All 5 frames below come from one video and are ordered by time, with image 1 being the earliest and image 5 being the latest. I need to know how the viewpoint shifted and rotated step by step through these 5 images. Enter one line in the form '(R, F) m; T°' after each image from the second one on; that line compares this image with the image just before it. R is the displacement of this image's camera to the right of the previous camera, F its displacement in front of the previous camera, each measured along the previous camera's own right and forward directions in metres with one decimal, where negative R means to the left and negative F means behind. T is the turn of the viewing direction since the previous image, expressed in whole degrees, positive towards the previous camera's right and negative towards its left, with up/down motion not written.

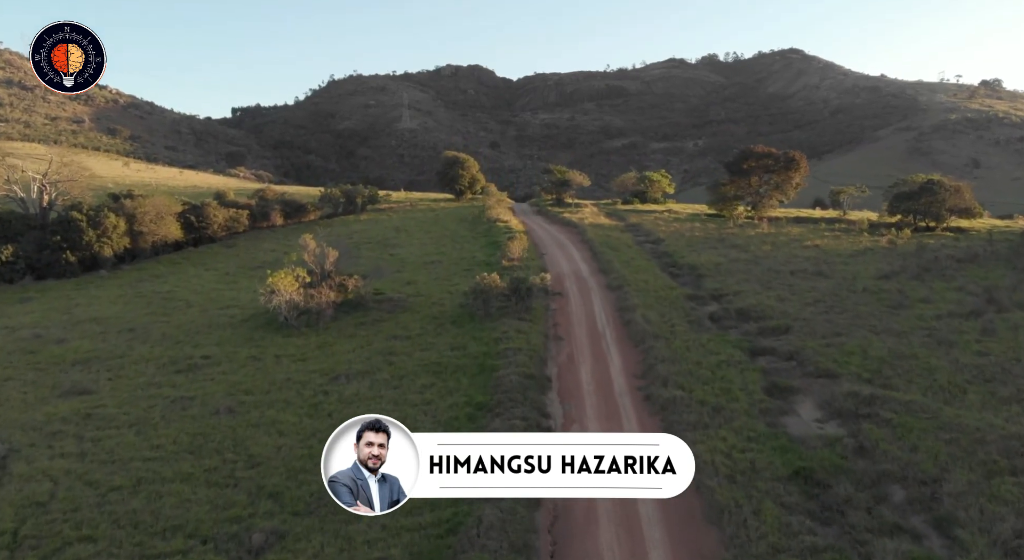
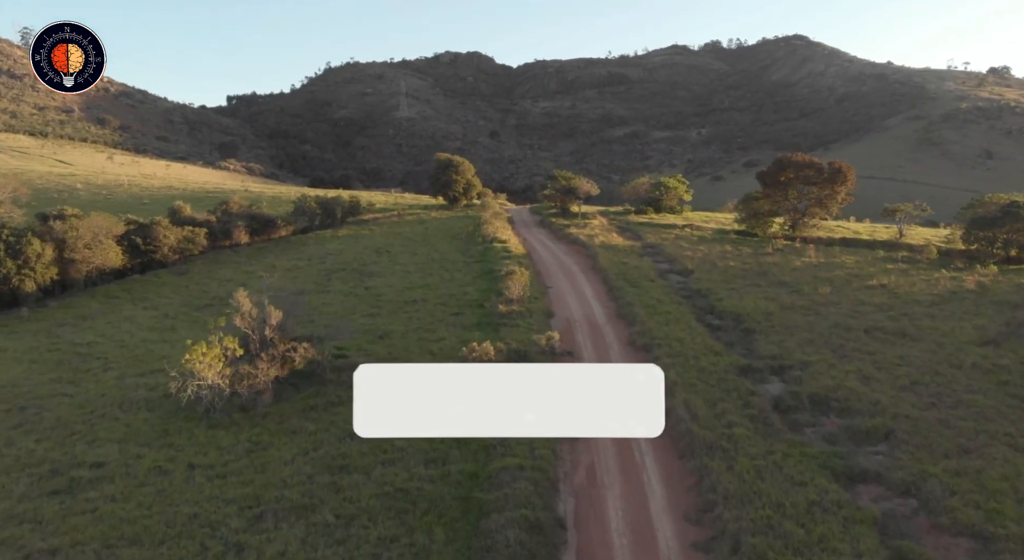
(+0.1, +5.5) m; 0°
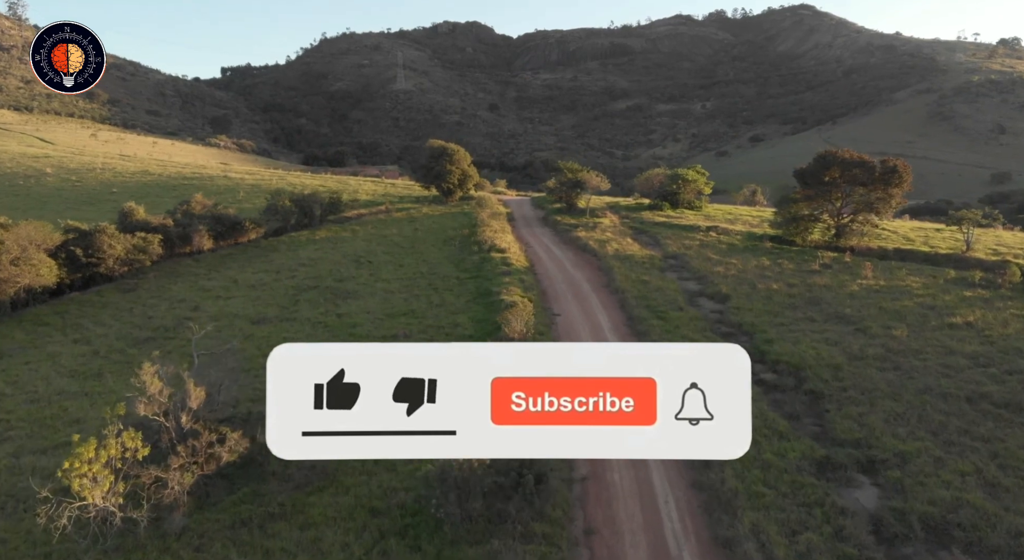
(0.0, +4.6) m; 0°
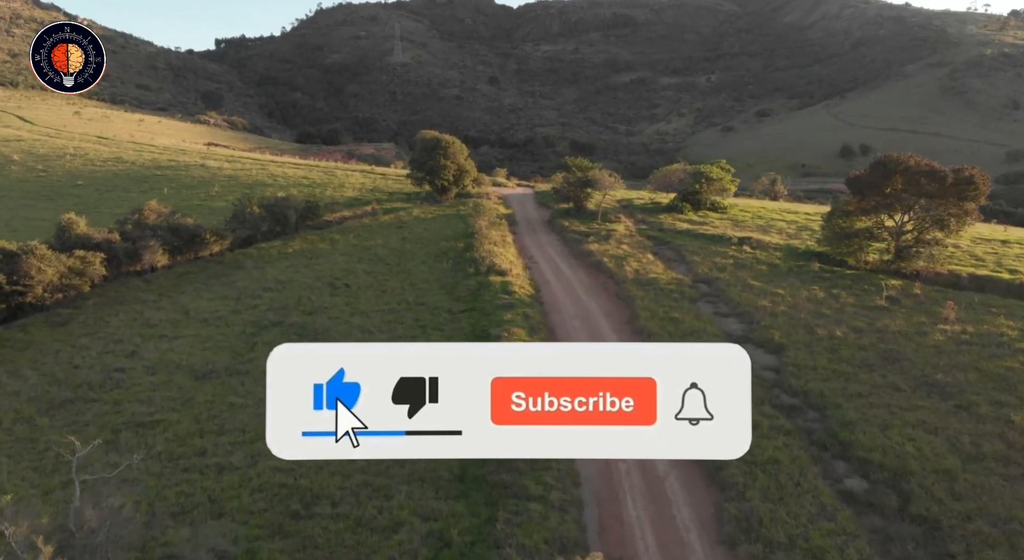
(-0.1, +4.5) m; 0°
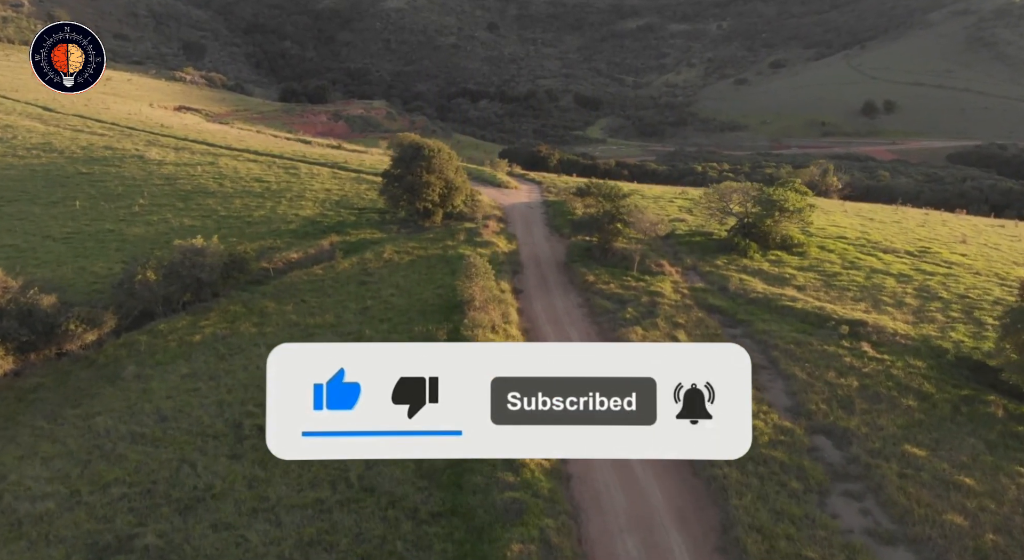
(-0.2, +9.6) m; 0°
